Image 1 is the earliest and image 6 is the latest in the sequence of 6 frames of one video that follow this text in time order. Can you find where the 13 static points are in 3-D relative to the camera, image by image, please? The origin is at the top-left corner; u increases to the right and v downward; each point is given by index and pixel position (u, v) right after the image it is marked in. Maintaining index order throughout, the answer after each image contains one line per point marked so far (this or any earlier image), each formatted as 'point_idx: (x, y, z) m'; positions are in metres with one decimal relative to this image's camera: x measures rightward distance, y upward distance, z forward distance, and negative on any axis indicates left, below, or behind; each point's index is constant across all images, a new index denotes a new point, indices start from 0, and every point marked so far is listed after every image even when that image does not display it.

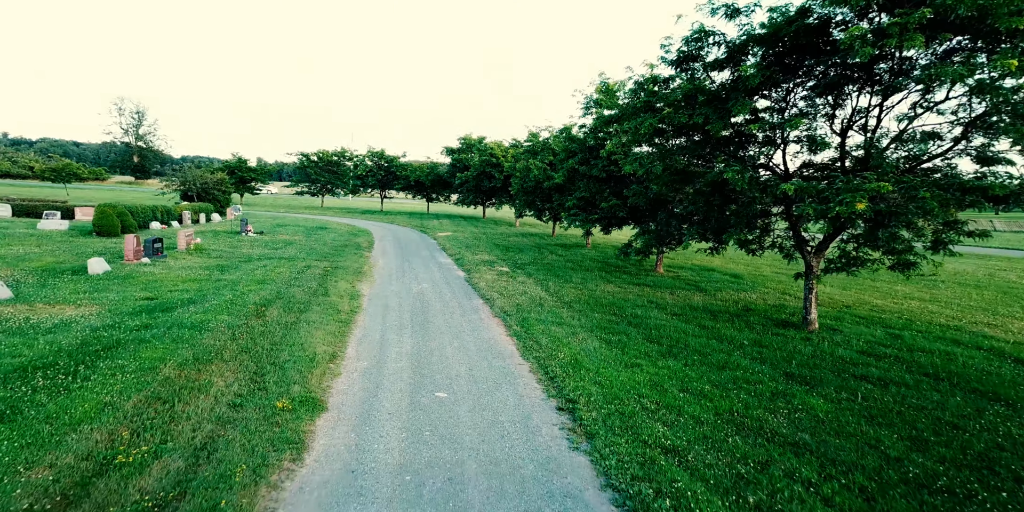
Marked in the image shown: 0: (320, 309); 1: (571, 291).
0: (-5.0, -1.4, +11.9) m
1: (+2.0, -1.2, +15.2) m
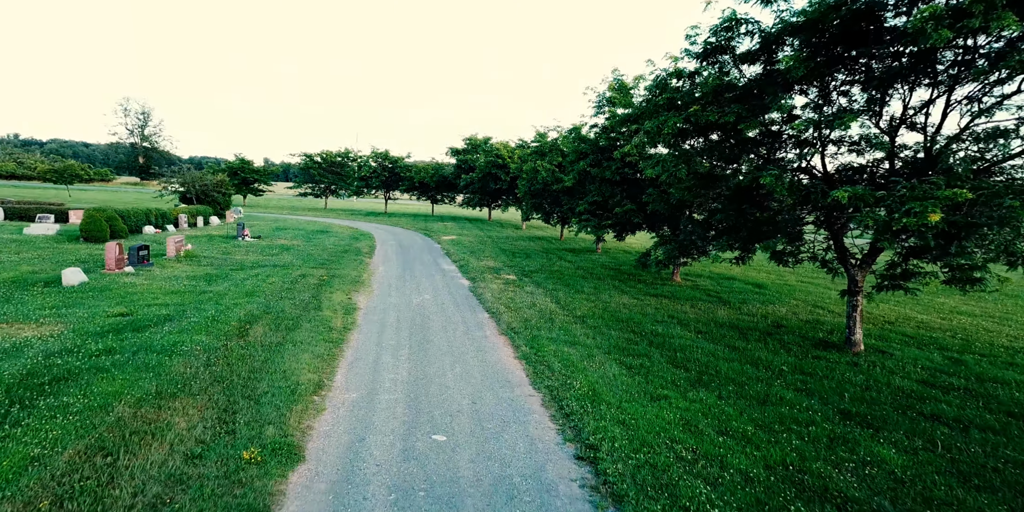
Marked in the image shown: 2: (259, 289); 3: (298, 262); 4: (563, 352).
0: (-4.8, -1.7, +10.9) m
1: (+2.2, -1.5, +14.1) m
2: (-7.6, -1.0, +13.7) m
3: (-9.1, -0.3, +19.4) m
4: (+1.1, -2.1, +9.9) m
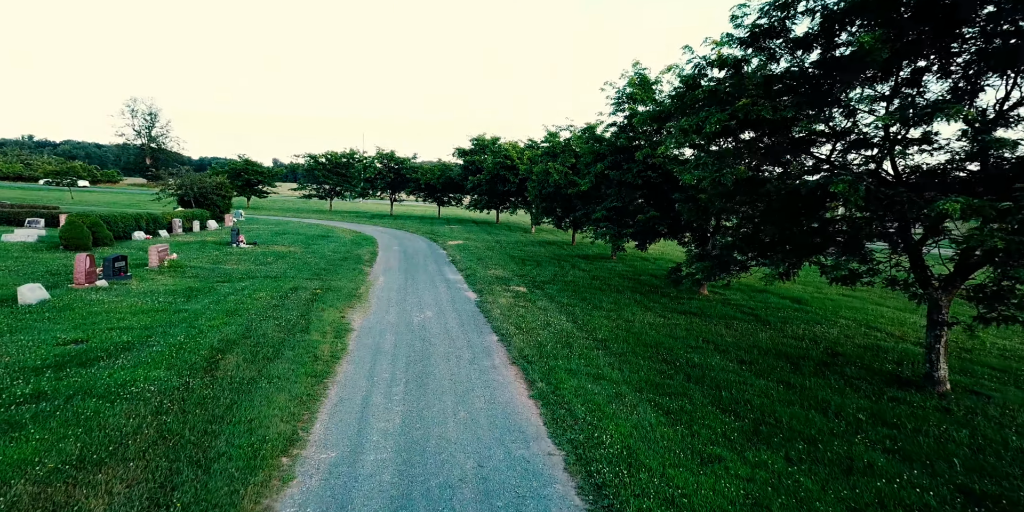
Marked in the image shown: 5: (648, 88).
0: (-4.5, -2.0, +9.4) m
1: (+2.5, -1.8, +12.6) m
2: (-7.3, -1.3, +12.3) m
3: (-8.7, -0.7, +18.1) m
4: (+1.4, -2.5, +8.4) m
5: (+5.2, +6.3, +17.3) m
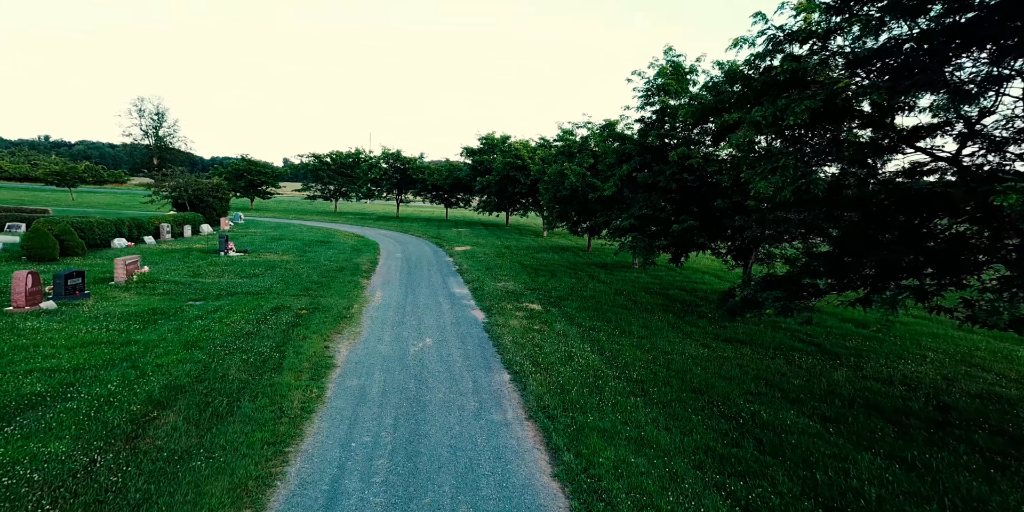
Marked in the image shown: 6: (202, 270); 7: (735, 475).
0: (-4.2, -2.4, +7.5) m
1: (+2.9, -2.3, +10.5) m
2: (-6.9, -1.8, +10.4) m
3: (-8.2, -1.1, +16.2) m
4: (+1.6, -2.9, +6.3) m
5: (+5.6, +5.9, +15.1) m
6: (-11.9, -0.5, +17.5) m
7: (+3.0, -2.9, +6.1) m
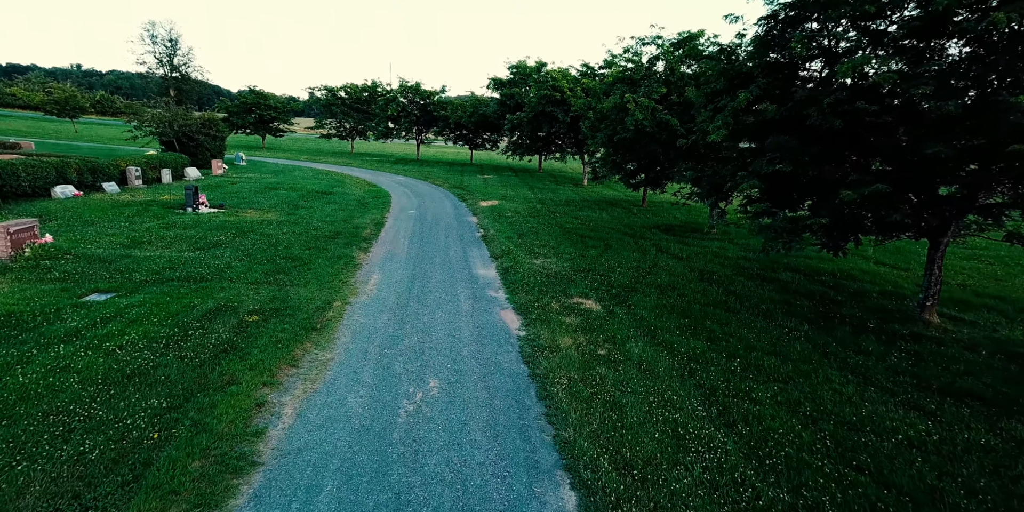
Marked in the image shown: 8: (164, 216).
0: (-3.6, -2.7, +3.1) m
1: (+3.7, -2.4, +5.7) m
2: (-6.1, -1.6, +6.1) m
3: (-7.0, -0.2, +11.8) m
4: (+2.2, -3.5, +1.7) m
5: (+6.8, +6.3, +9.0) m
6: (-10.7, +0.6, +13.3) m
7: (+3.6, -3.6, +1.4) m
8: (-12.0, +1.4, +15.7) m
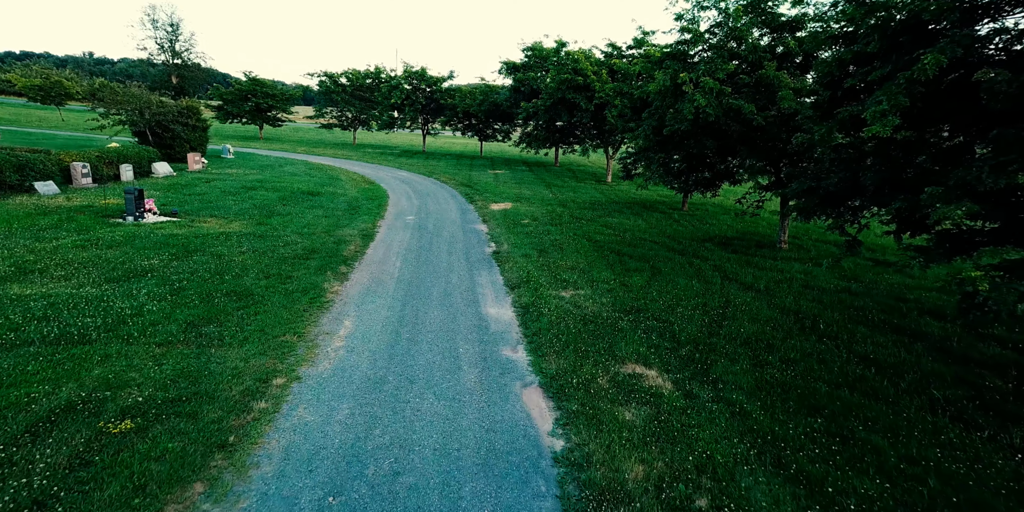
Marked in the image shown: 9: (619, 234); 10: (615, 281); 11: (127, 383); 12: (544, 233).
0: (-3.3, -3.7, -0.4) m
1: (+4.0, -3.3, +2.0) m
2: (-5.7, -2.5, +2.6) m
3: (-6.6, -1.0, +8.3) m
4: (+2.4, -4.5, -2.0) m
5: (+7.3, +5.4, +5.1) m
6: (-10.1, -0.1, +9.9) m
7: (+3.8, -4.6, -2.2) m
8: (-11.4, +0.7, +12.3) m
9: (+3.8, +0.9, +16.3) m
10: (+2.6, -0.5, +11.7) m
11: (-5.3, -1.6, +6.3) m
12: (+1.2, +0.9, +15.9) m
